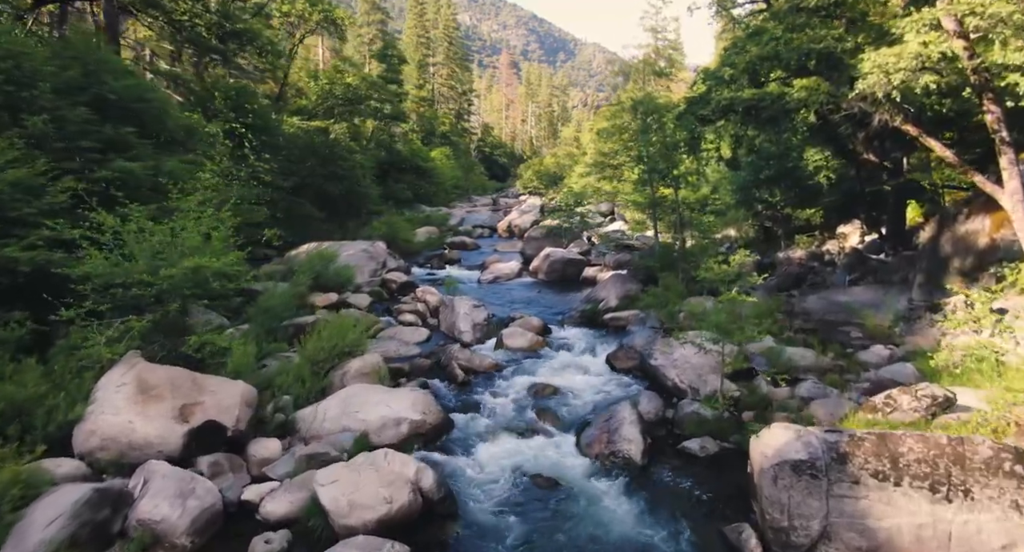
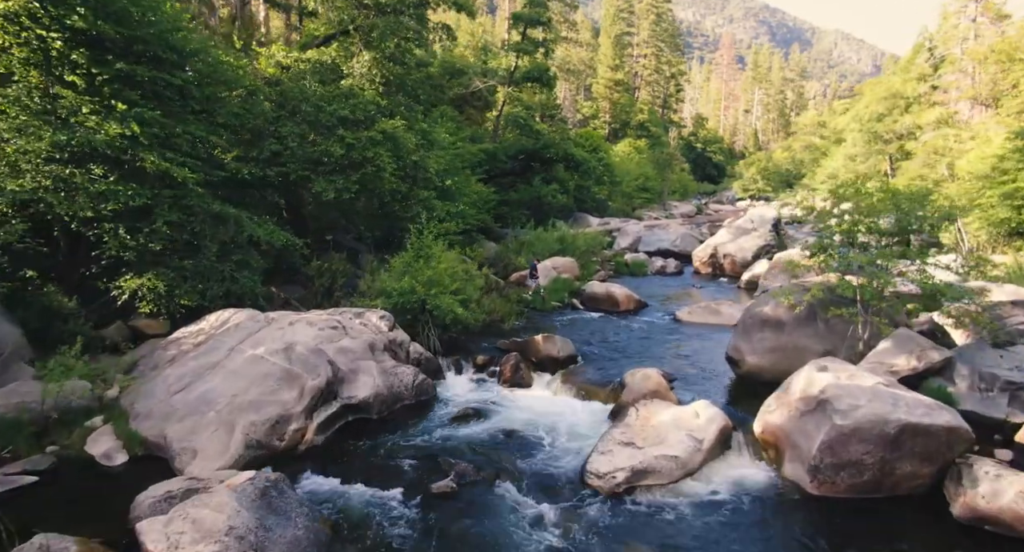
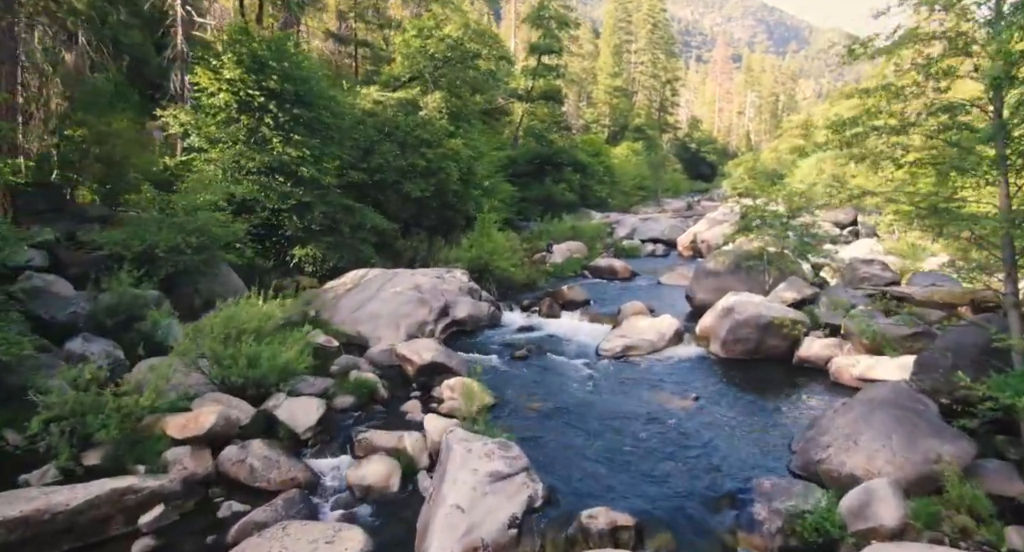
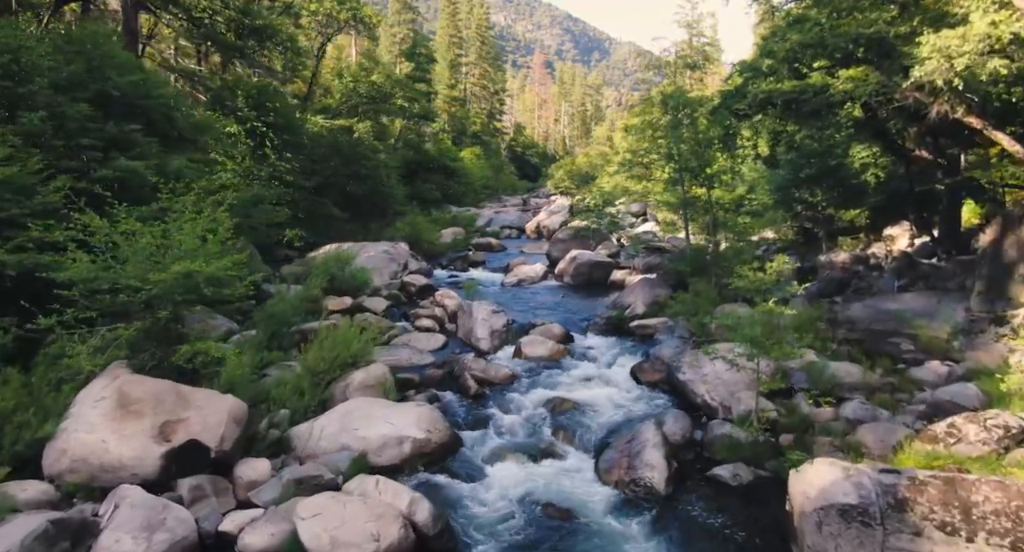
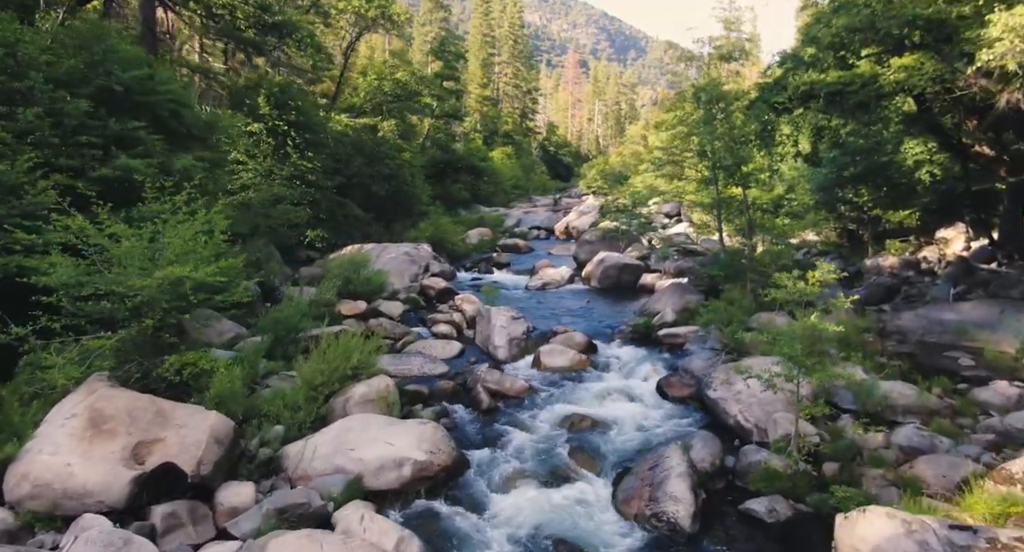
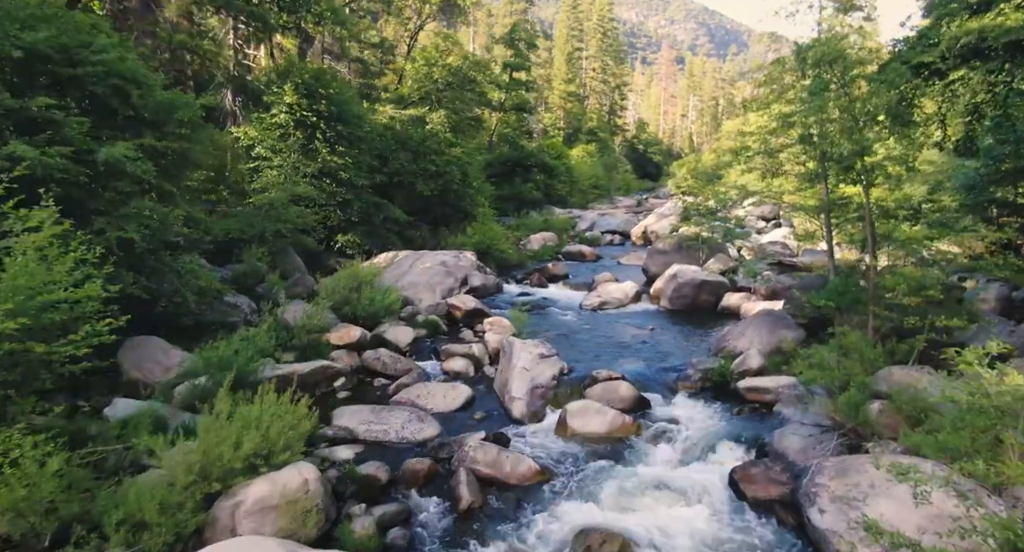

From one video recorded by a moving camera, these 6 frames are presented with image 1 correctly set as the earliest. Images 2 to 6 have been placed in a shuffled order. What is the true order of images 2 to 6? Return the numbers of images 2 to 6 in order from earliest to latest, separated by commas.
4, 5, 6, 3, 2
